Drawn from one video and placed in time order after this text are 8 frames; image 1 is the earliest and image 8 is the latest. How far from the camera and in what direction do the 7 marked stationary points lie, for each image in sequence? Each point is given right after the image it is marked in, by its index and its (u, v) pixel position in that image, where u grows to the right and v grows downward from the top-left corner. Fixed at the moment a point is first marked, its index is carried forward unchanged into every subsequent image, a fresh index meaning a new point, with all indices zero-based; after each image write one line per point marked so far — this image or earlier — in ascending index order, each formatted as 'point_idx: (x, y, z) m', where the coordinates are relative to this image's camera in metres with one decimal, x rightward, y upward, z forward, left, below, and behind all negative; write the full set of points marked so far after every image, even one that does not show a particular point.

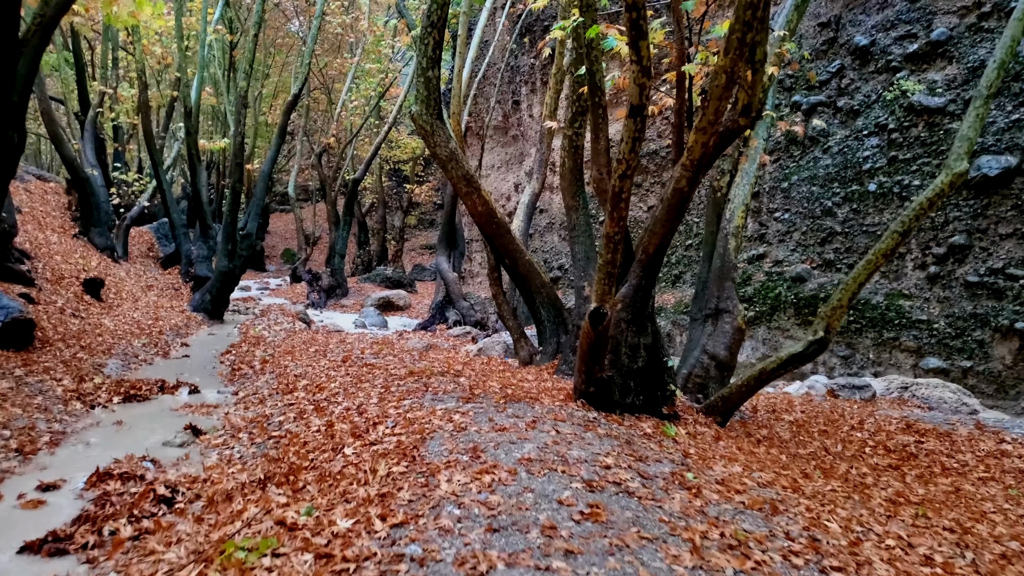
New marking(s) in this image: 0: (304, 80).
0: (-4.6, +4.6, +17.1) m
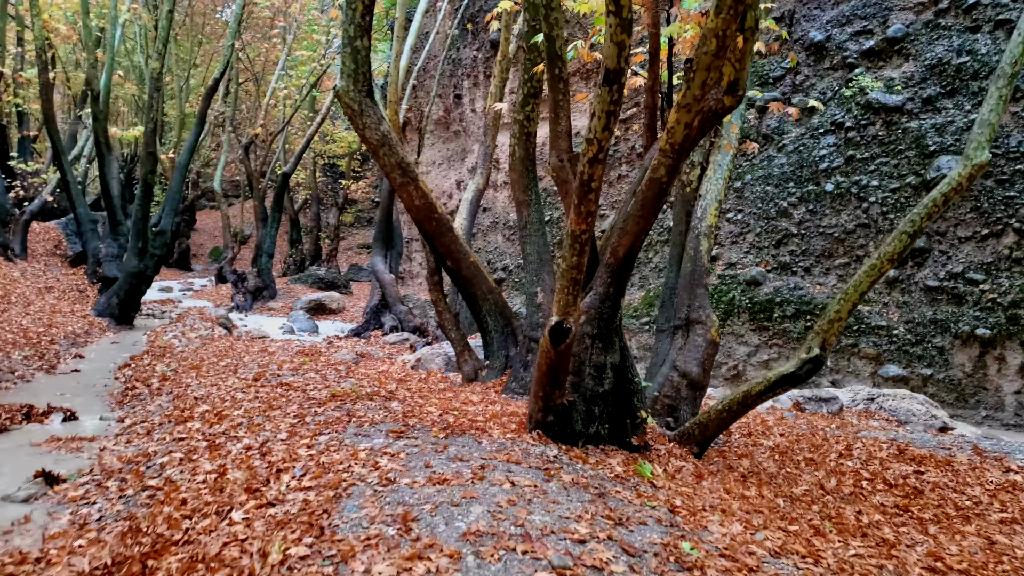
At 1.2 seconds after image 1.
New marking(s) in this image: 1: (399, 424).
0: (-5.9, +4.6, +15.7) m
1: (-0.8, -0.9, +5.1) m
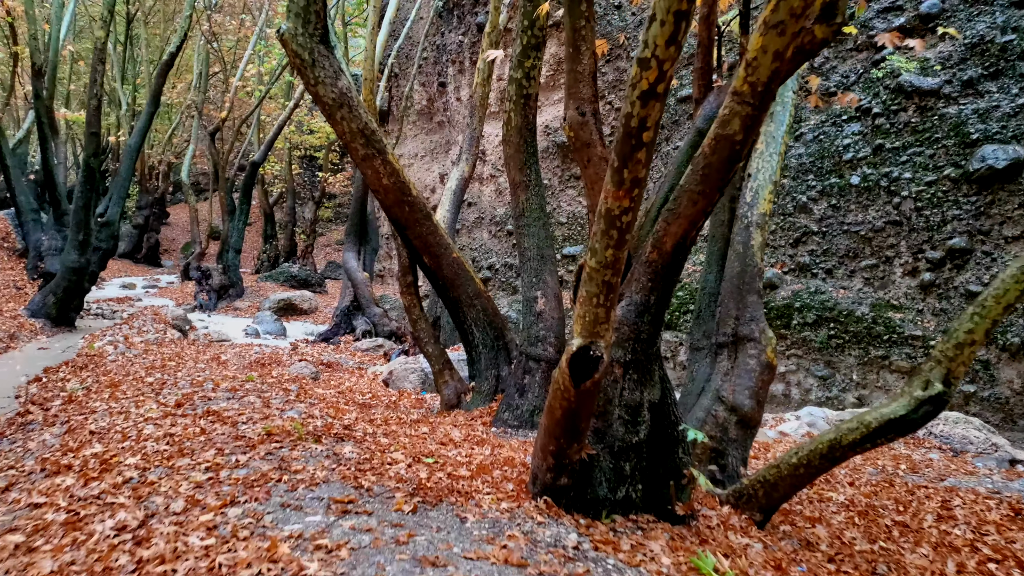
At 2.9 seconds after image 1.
0: (-6.1, +4.6, +14.1) m
1: (-0.8, -0.9, +3.6) m
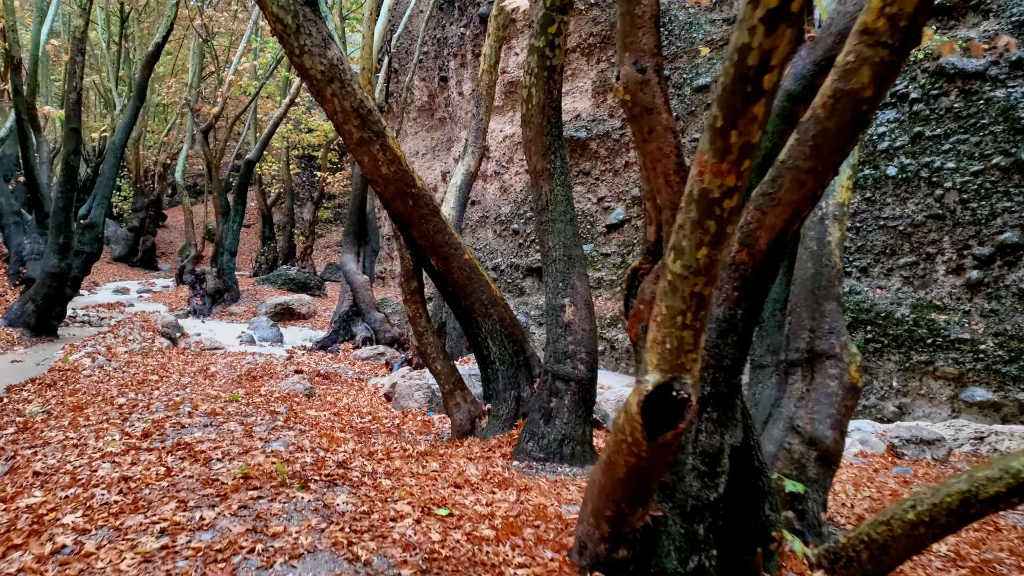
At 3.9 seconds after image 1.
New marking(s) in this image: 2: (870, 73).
0: (-5.9, +4.5, +13.3) m
1: (-0.6, -1.0, +2.8) m
2: (+1.0, +0.6, +2.2) m
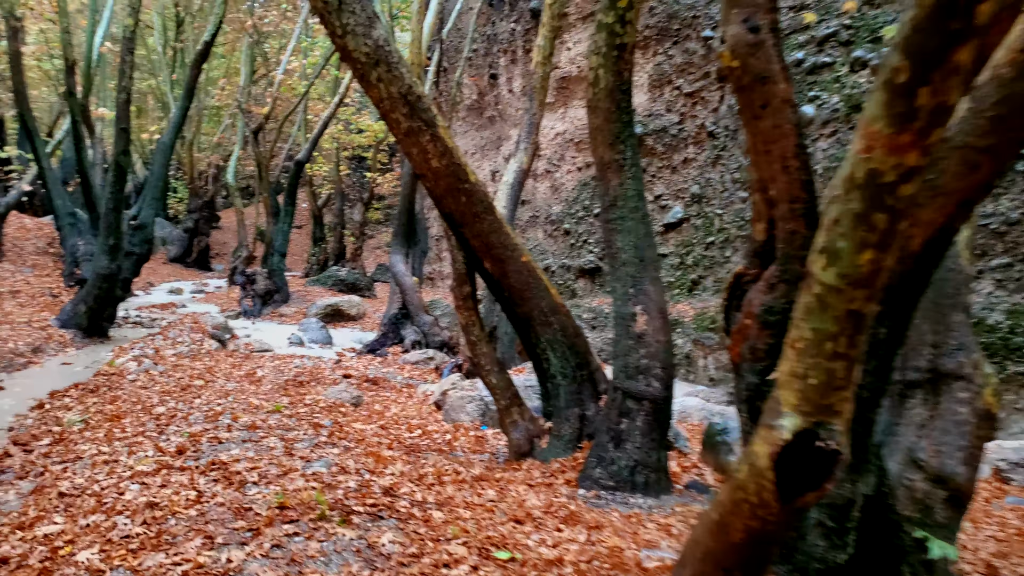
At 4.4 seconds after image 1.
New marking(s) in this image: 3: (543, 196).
0: (-5.0, +4.5, +13.2) m
1: (-0.4, -1.0, +2.4) m
2: (+1.2, +0.6, +1.7) m
3: (+0.6, +1.8, +14.9) m
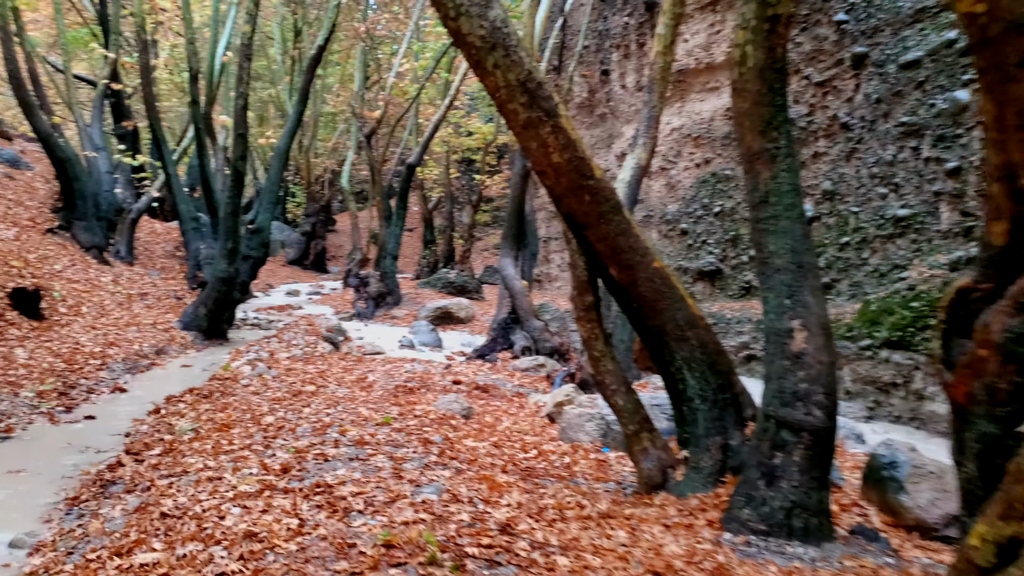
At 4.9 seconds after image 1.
0: (-3.1, +4.4, +13.3) m
1: (0.0, -1.1, +1.9) m
2: (+1.5, +0.5, +1.0) m
3: (+2.7, +1.7, +14.2) m
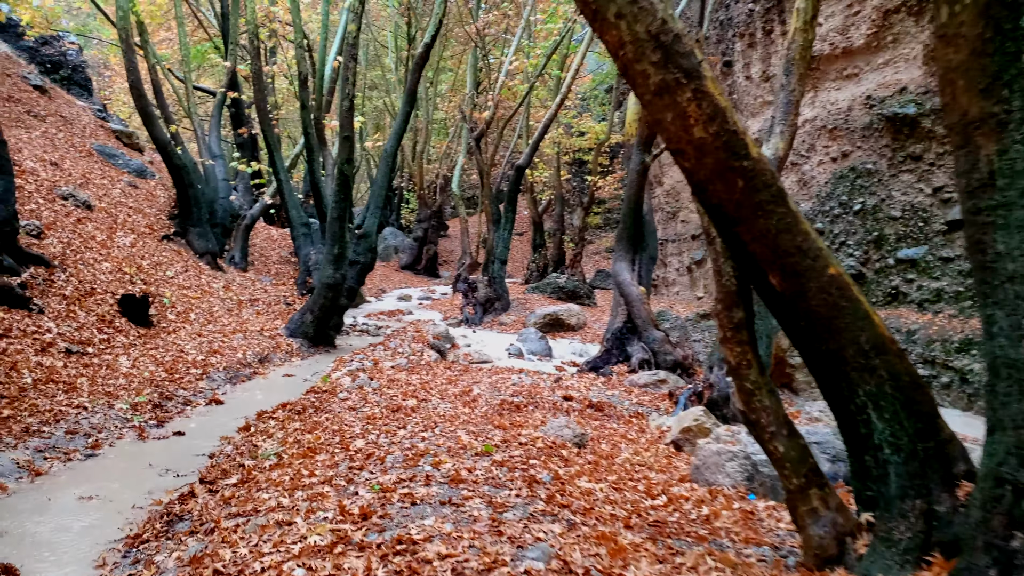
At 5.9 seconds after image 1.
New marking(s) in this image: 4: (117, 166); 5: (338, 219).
0: (-1.2, +4.3, +12.8) m
1: (+0.2, -1.1, +1.1) m
2: (+1.6, +0.5, 0.0) m
3: (+4.7, +1.6, +12.9) m
4: (-8.1, +2.5, +15.8) m
5: (-2.6, +1.0, +11.4) m
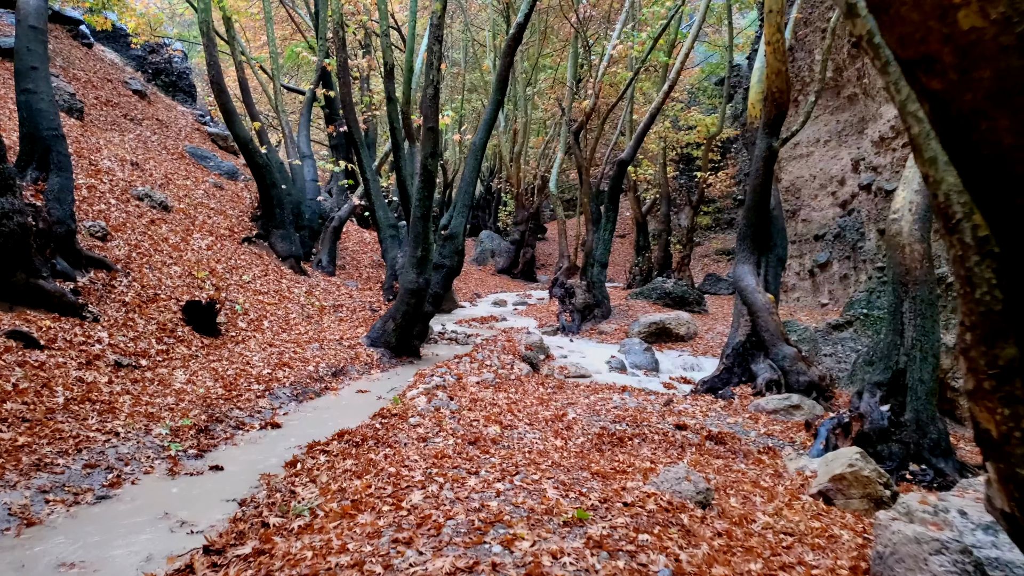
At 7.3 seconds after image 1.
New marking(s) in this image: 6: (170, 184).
0: (+0.3, +4.2, +11.7) m
1: (+0.2, -1.1, -0.2) m
2: (+1.4, +0.5, -1.4) m
3: (+6.2, +1.5, +11.0) m
4: (-6.1, +2.4, +15.6) m
5: (-1.2, +0.9, +10.4) m
6: (-5.4, +1.7, +12.2) m
